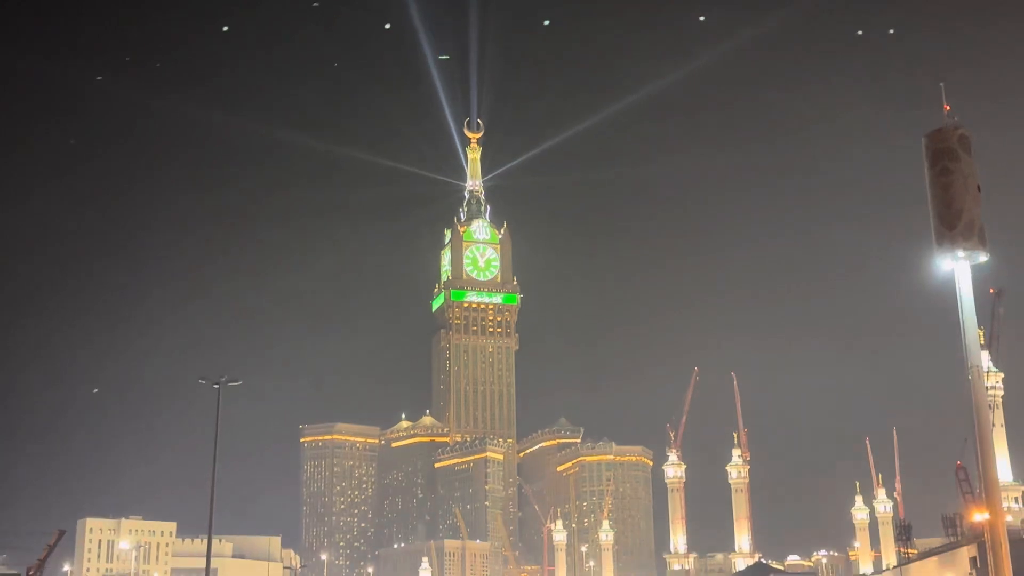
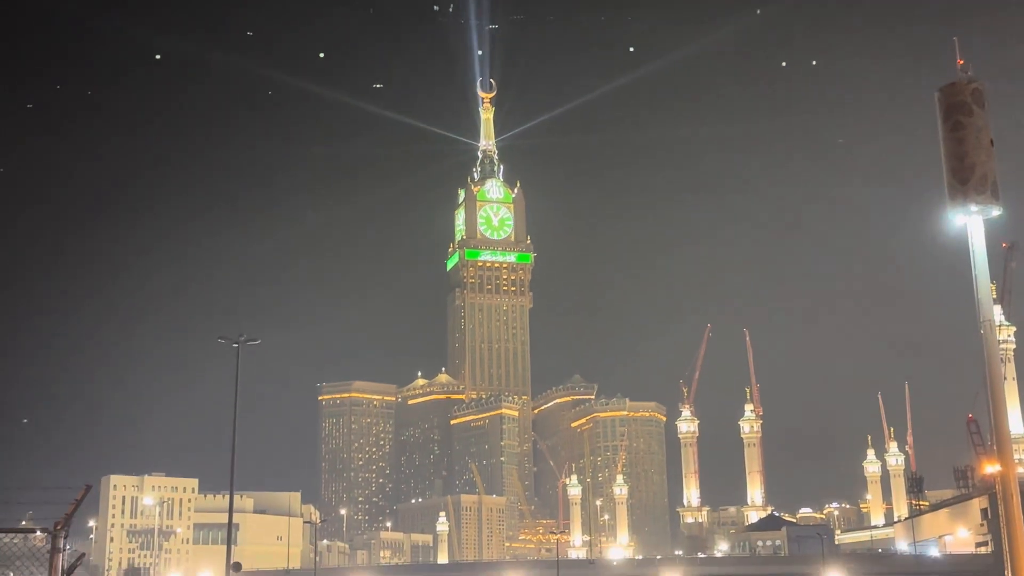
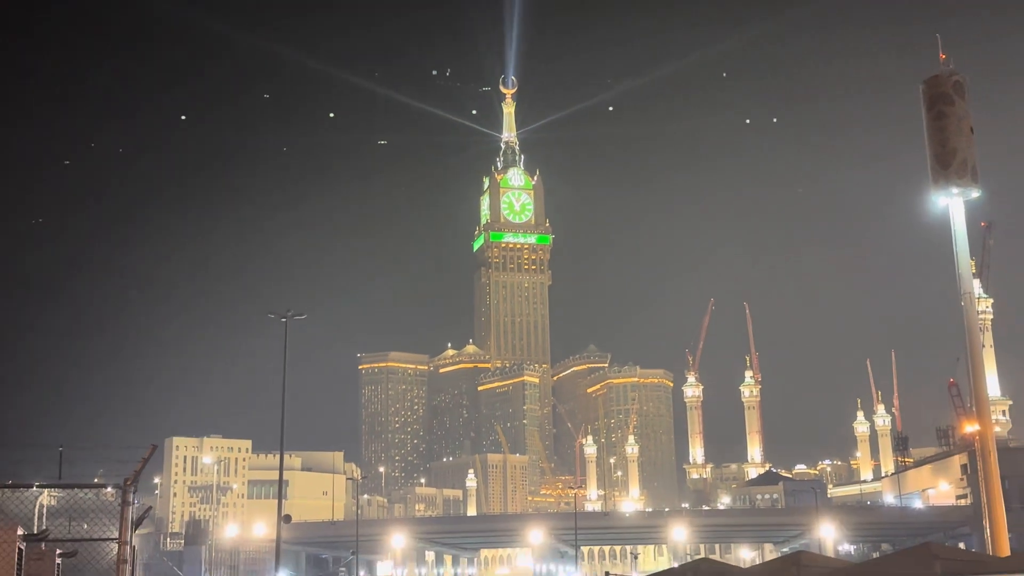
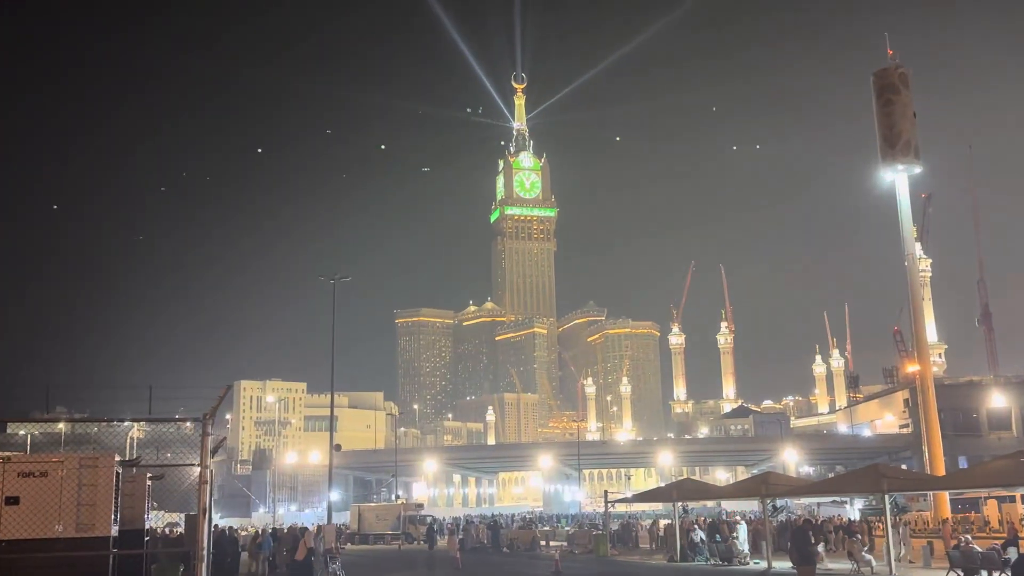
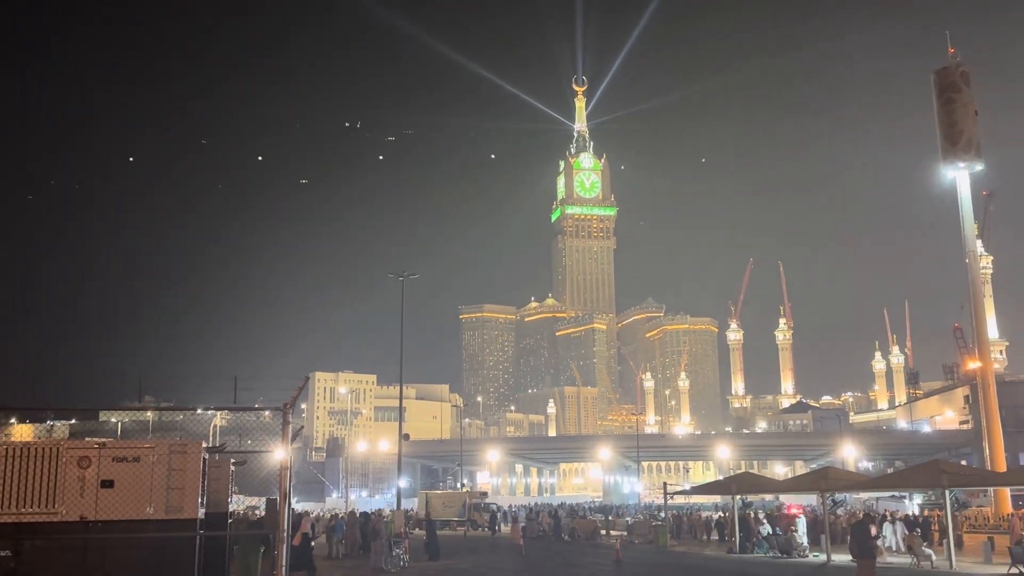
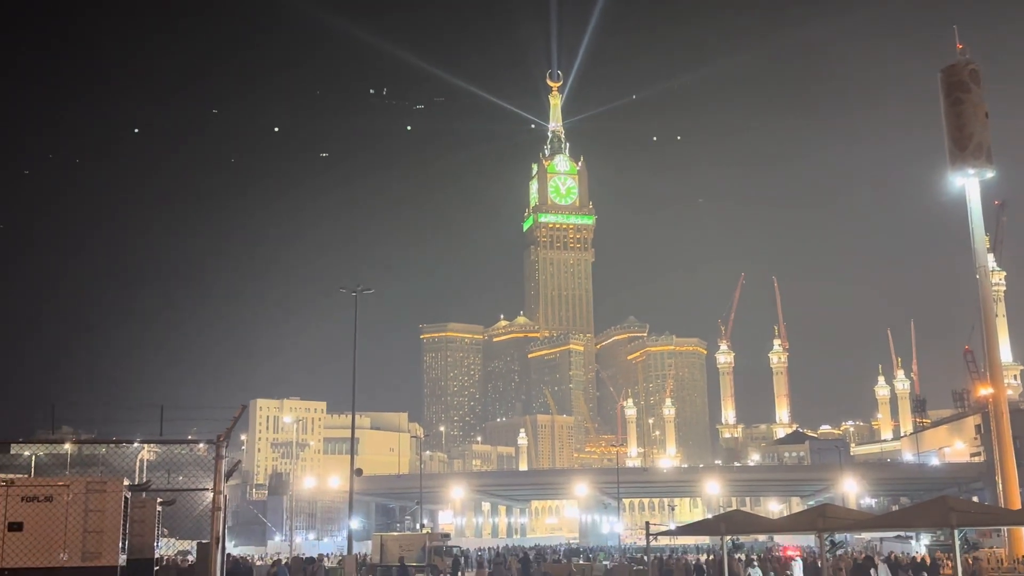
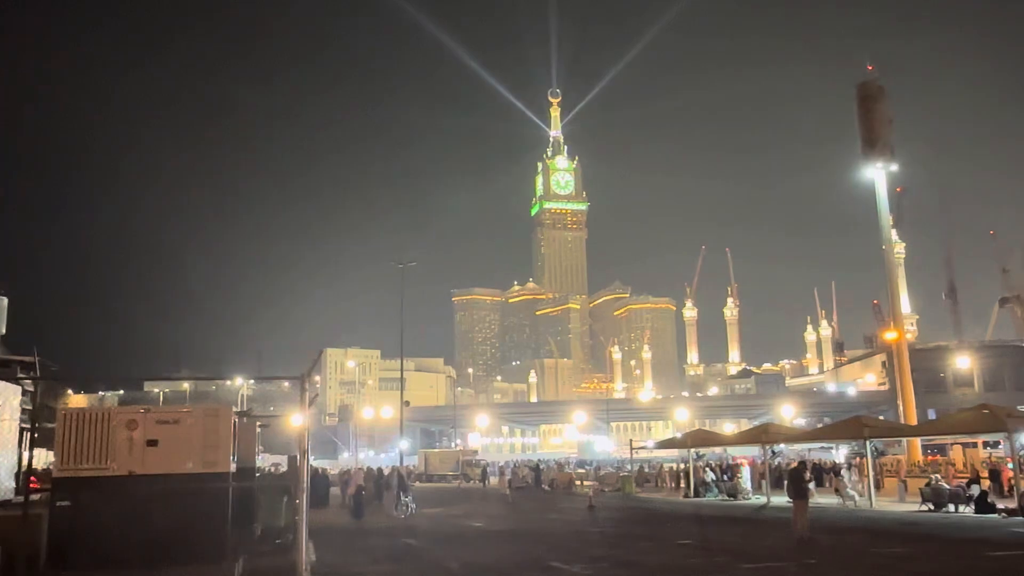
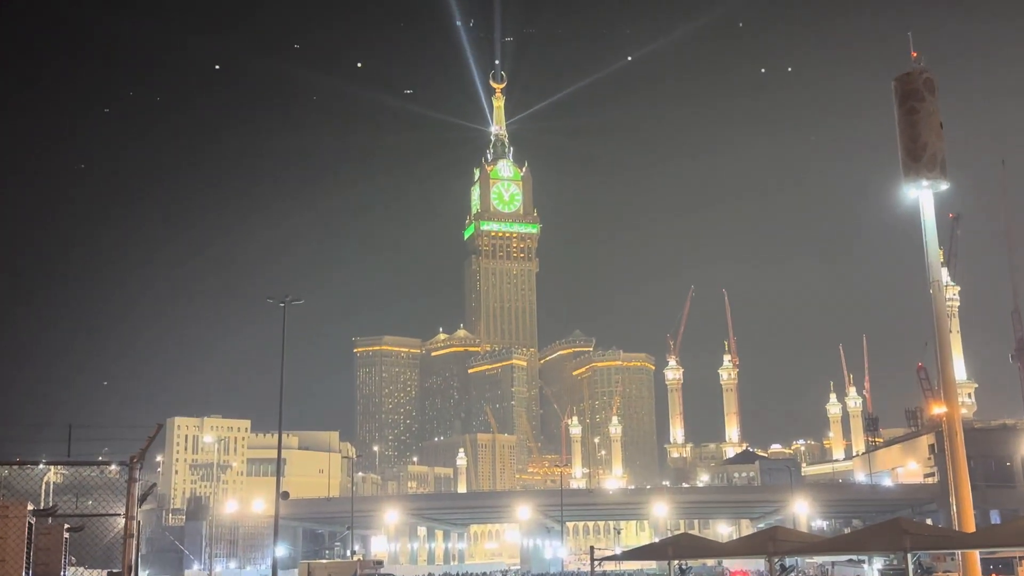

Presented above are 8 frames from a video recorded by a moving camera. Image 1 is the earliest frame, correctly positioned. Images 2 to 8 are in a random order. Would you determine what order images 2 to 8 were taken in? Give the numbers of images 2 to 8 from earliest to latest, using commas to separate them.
2, 3, 6, 5, 7, 4, 8
